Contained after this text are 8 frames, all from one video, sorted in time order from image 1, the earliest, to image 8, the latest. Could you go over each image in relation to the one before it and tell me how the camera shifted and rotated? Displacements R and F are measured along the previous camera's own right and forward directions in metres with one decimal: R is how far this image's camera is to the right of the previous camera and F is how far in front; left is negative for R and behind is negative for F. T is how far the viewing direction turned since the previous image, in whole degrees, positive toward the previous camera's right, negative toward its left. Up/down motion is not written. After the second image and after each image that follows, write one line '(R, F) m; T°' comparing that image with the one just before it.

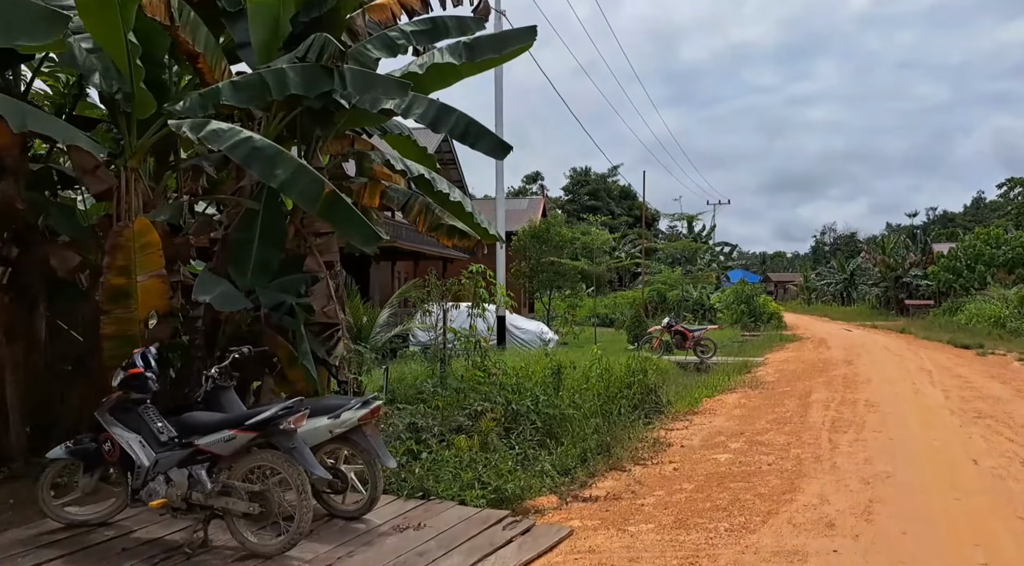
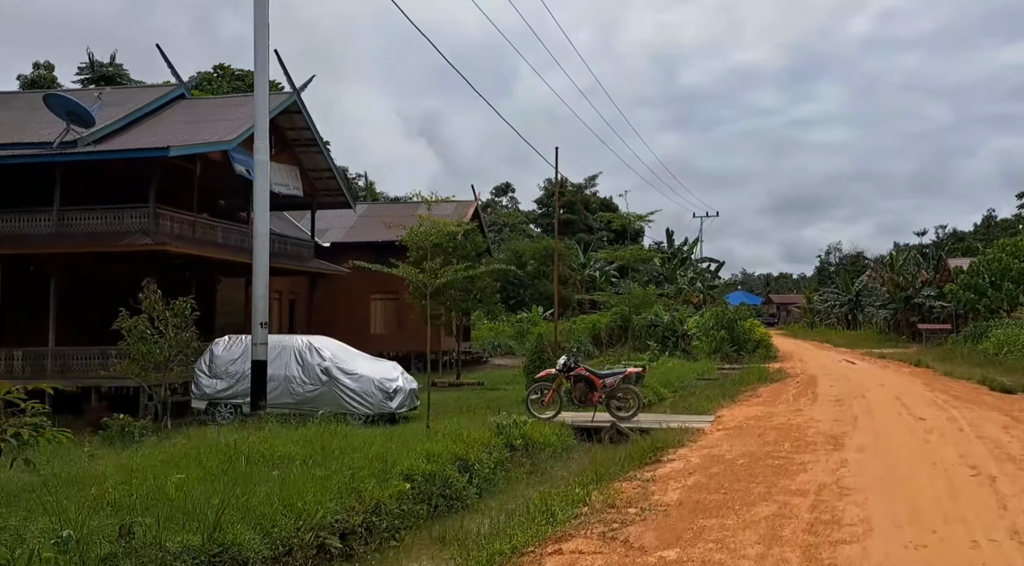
(+2.6, +6.0) m; 0°
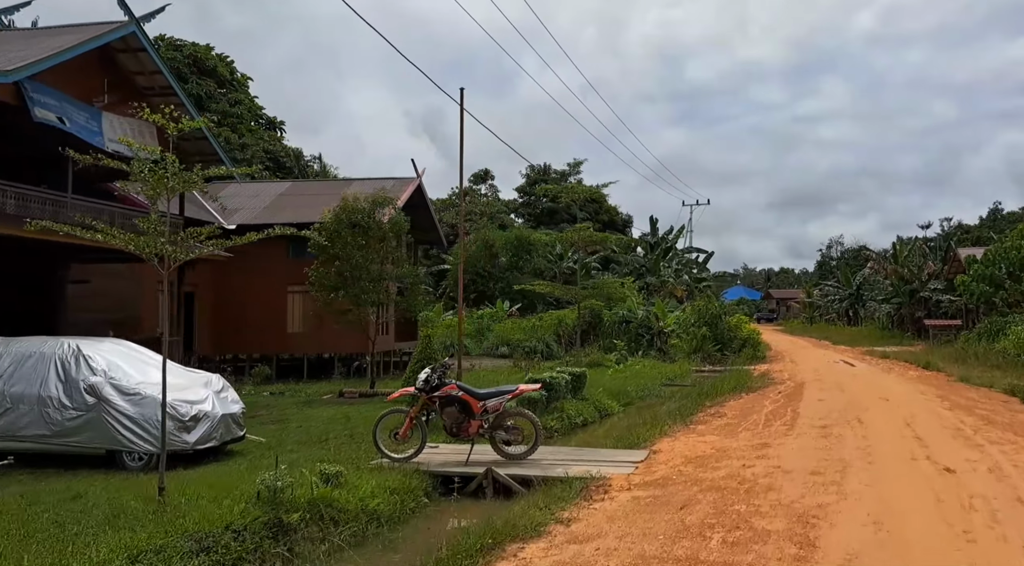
(+1.6, +3.7) m; 0°
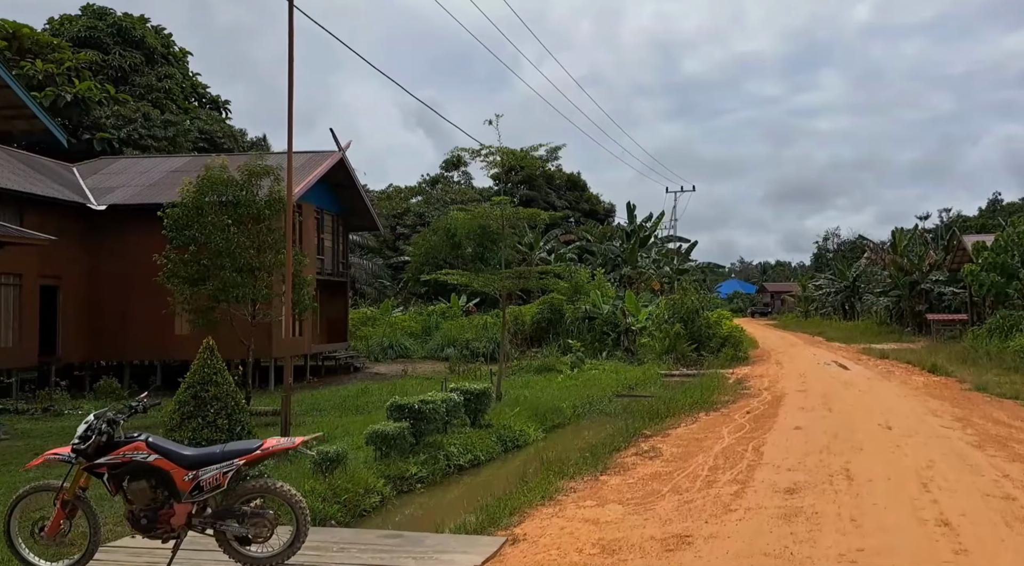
(+1.5, +3.5) m; 0°
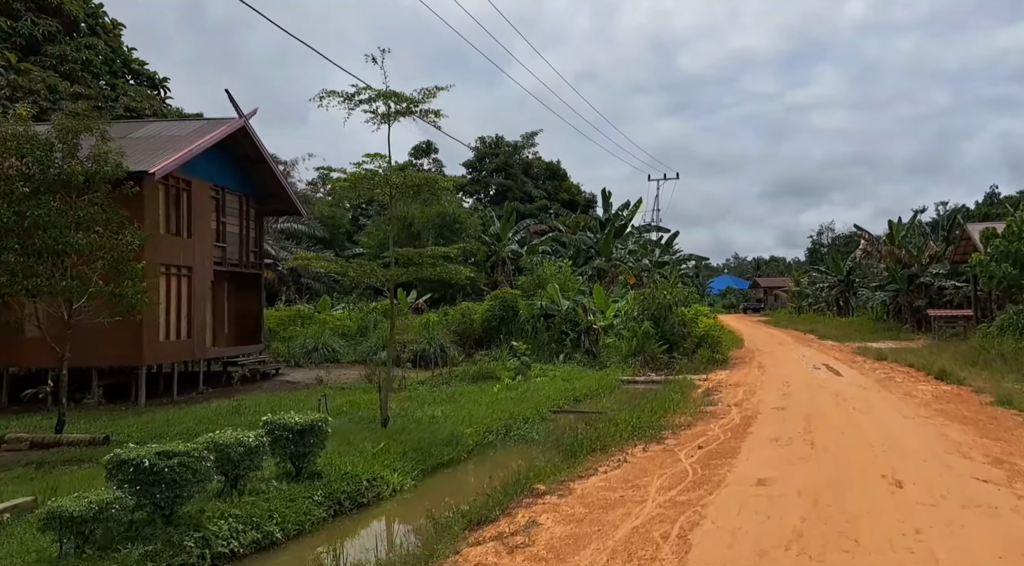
(+1.3, +3.2) m; 0°
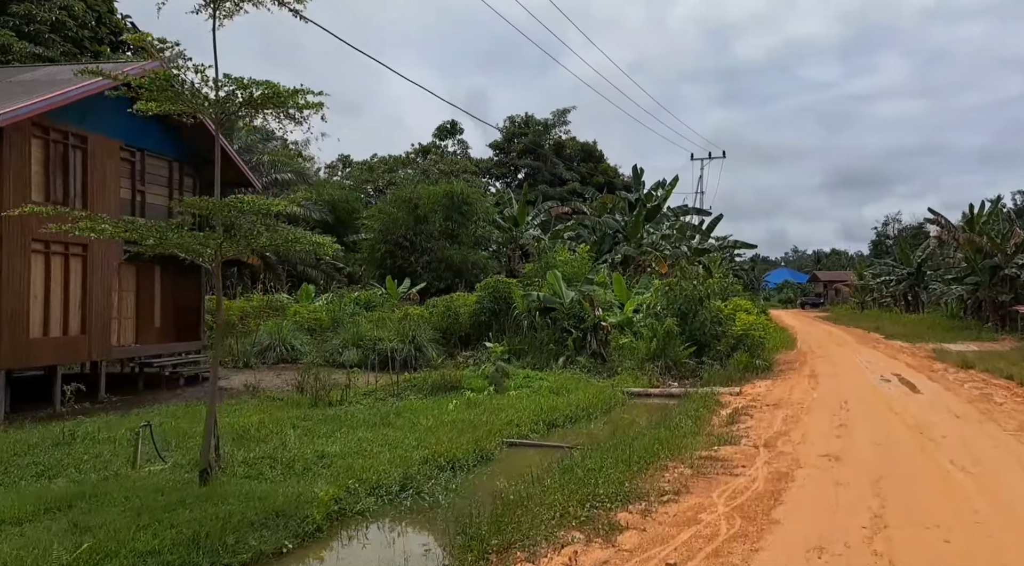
(+1.3, +3.9) m; -4°
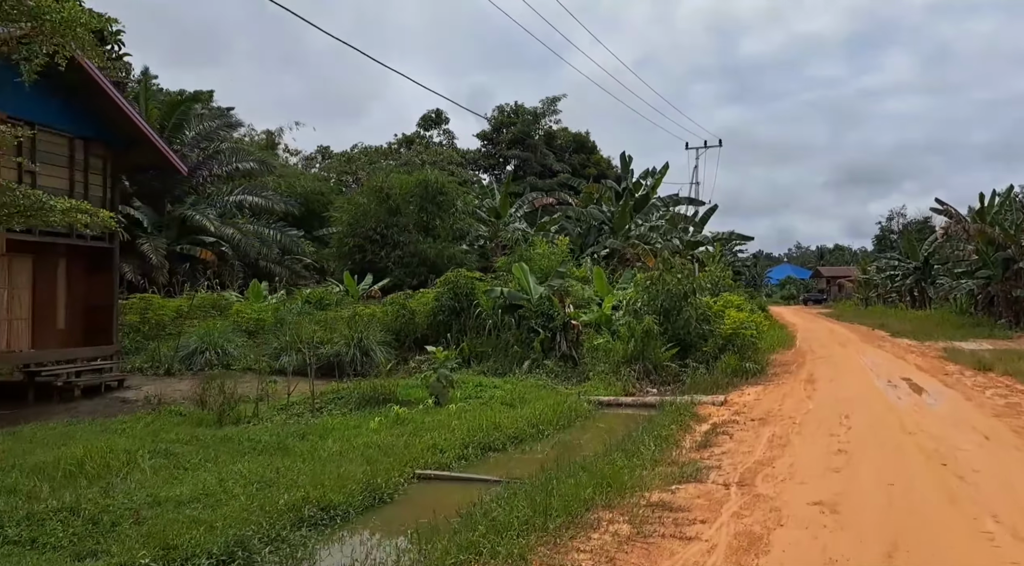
(+0.8, +2.0) m; 0°
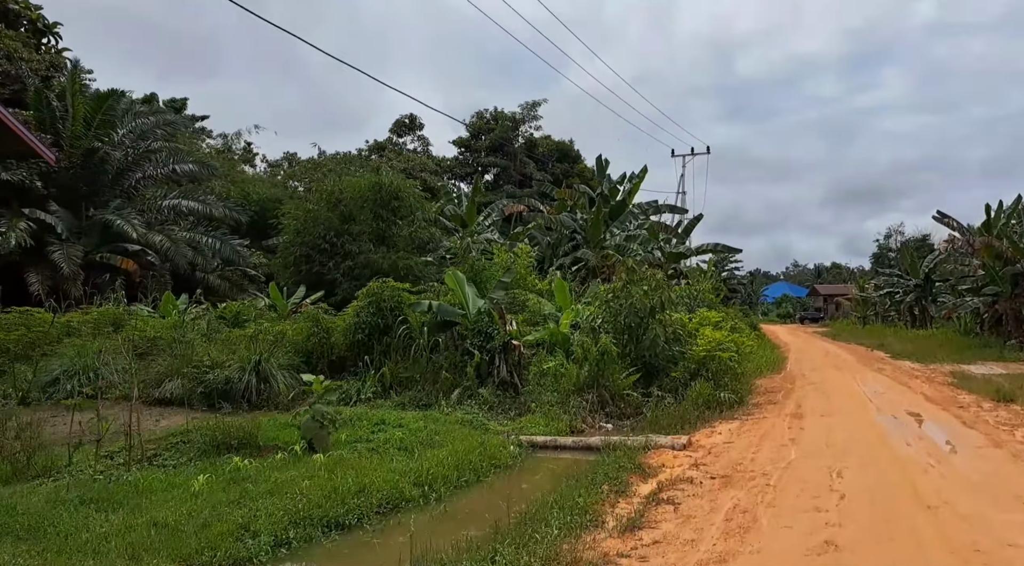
(+1.1, +2.6) m; 0°
